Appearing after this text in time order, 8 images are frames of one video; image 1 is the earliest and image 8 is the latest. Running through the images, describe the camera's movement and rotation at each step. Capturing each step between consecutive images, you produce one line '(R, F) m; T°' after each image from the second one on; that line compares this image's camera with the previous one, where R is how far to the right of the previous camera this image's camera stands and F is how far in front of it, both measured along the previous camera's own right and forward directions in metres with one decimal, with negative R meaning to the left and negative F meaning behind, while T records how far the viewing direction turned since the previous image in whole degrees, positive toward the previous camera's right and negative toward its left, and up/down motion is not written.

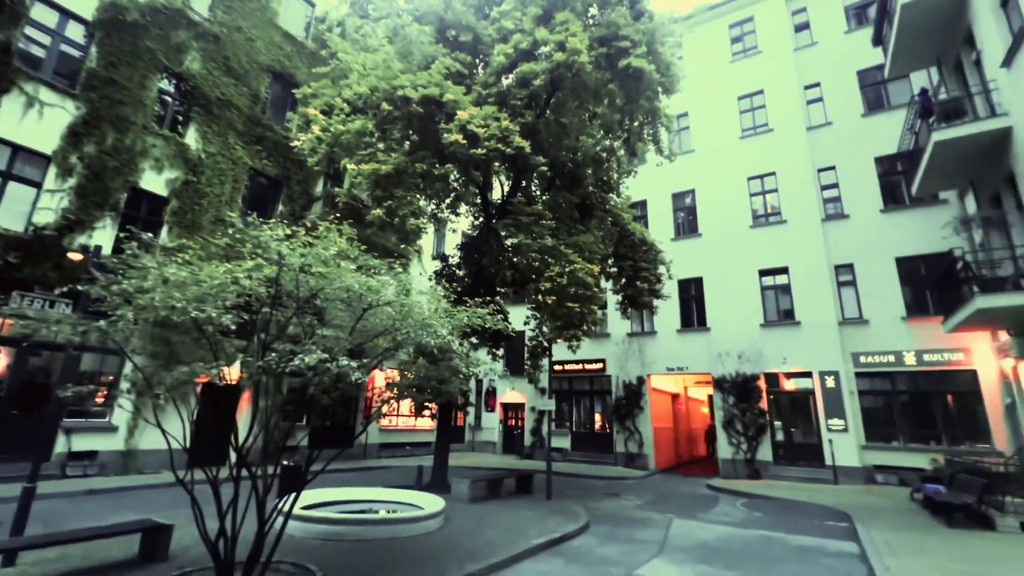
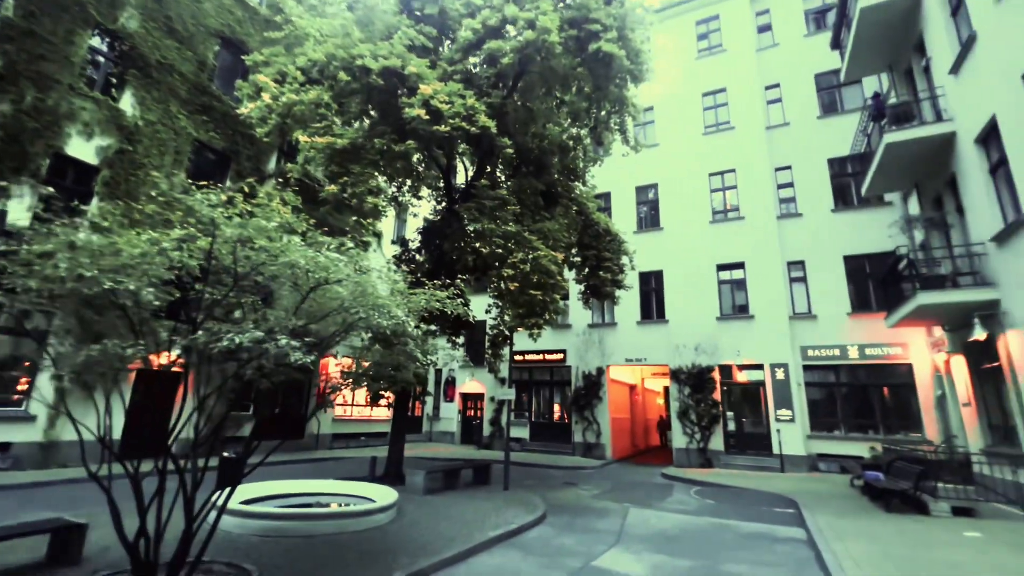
(0.0, +0.3) m; +5°
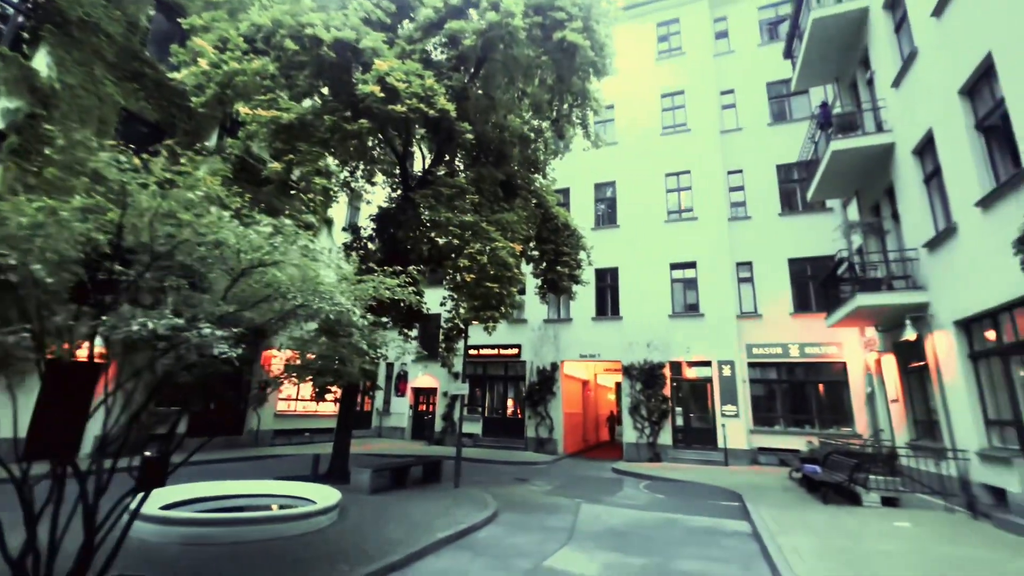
(0.0, +0.3) m; +5°
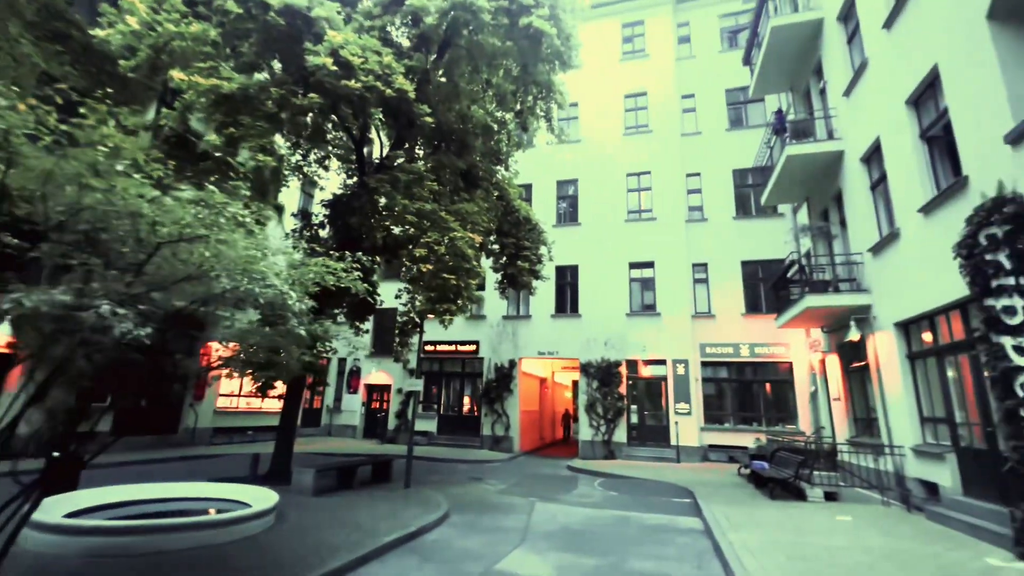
(0.0, +0.3) m; +5°
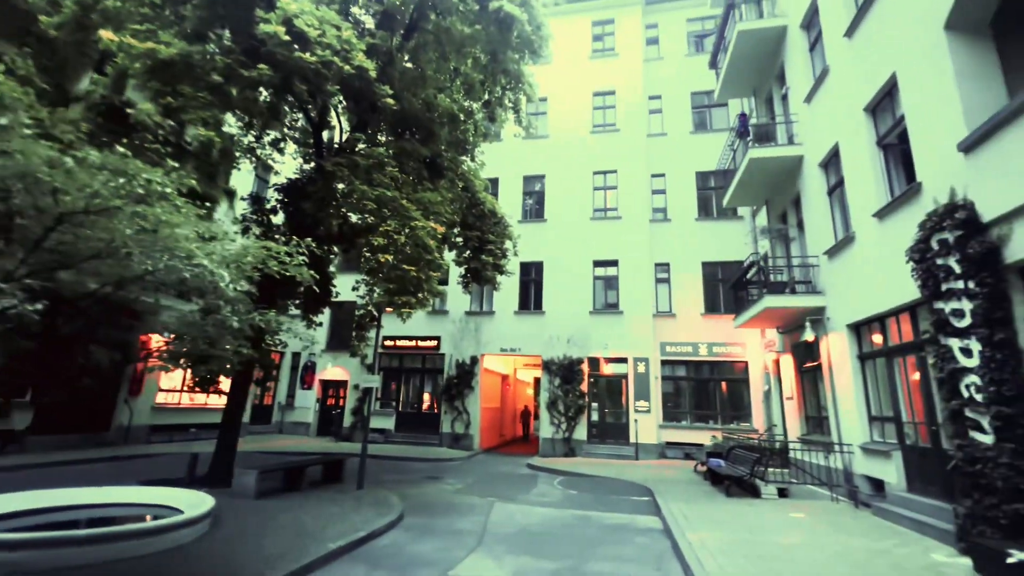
(0.0, +0.3) m; +4°
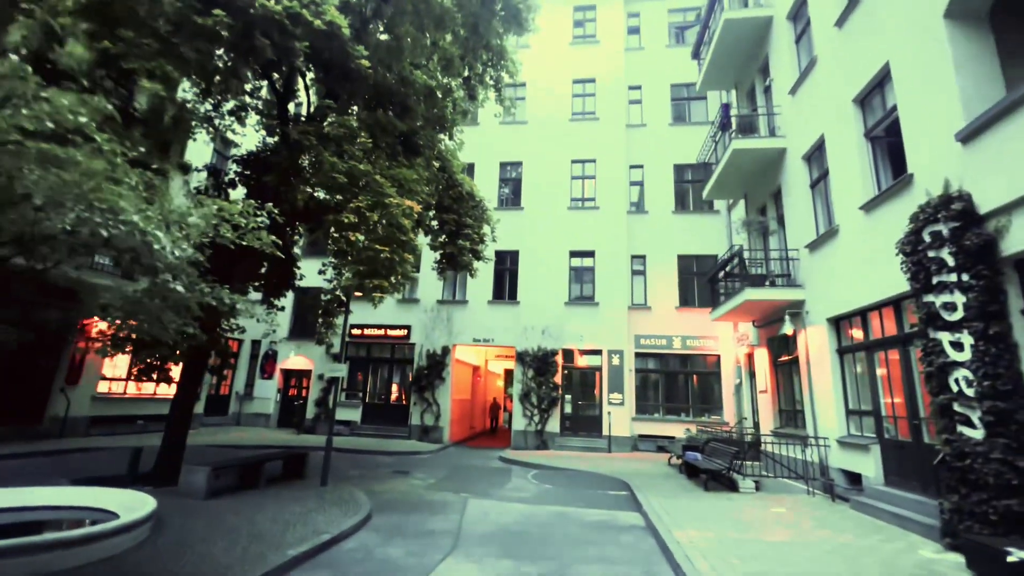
(-0.2, +0.5) m; +4°
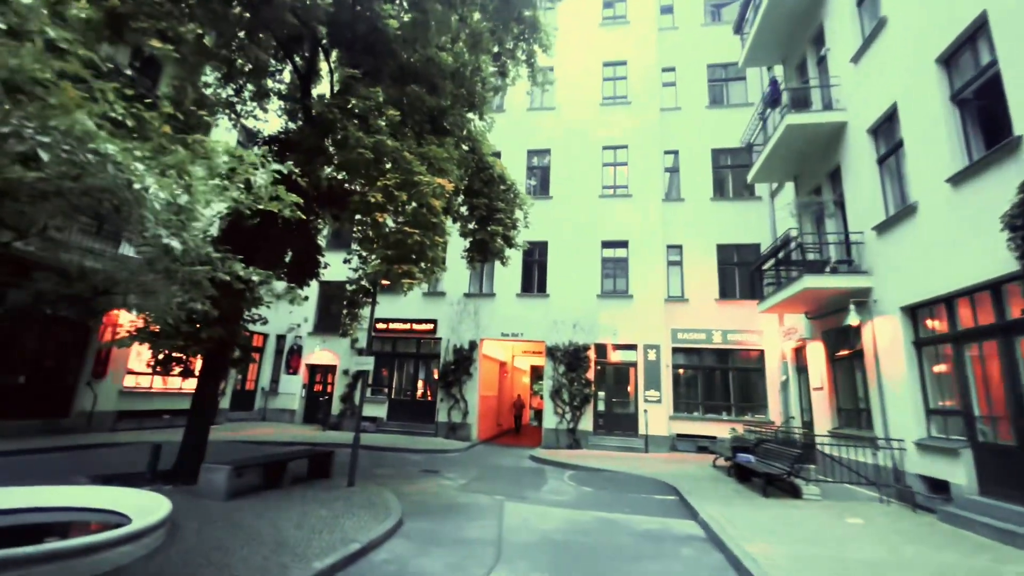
(-0.3, +0.7) m; -2°
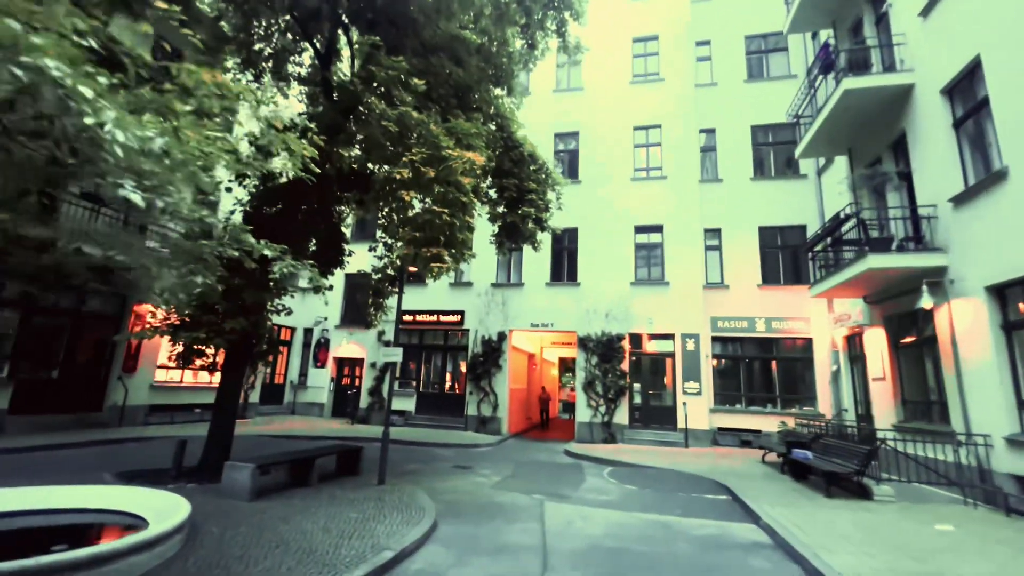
(-0.2, +0.6) m; -3°
